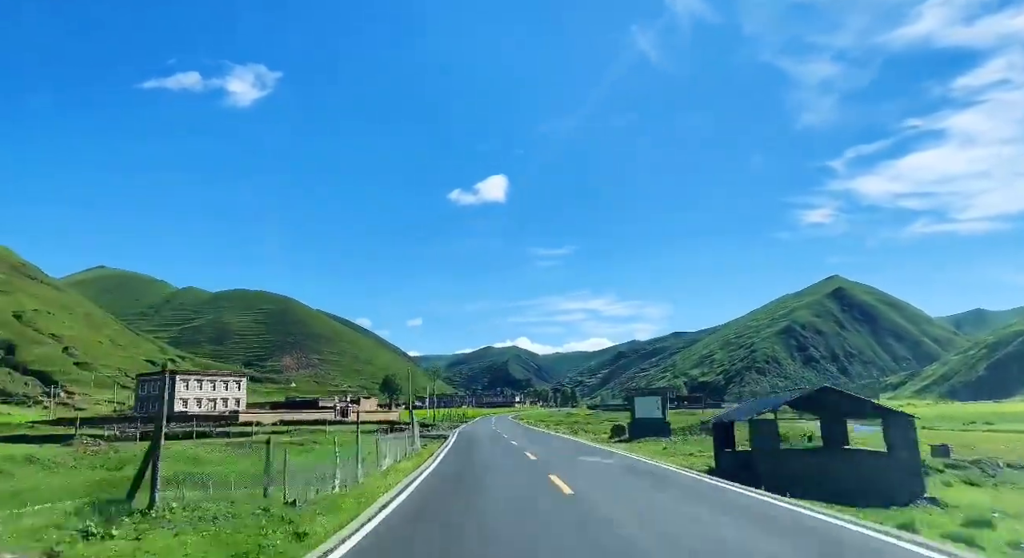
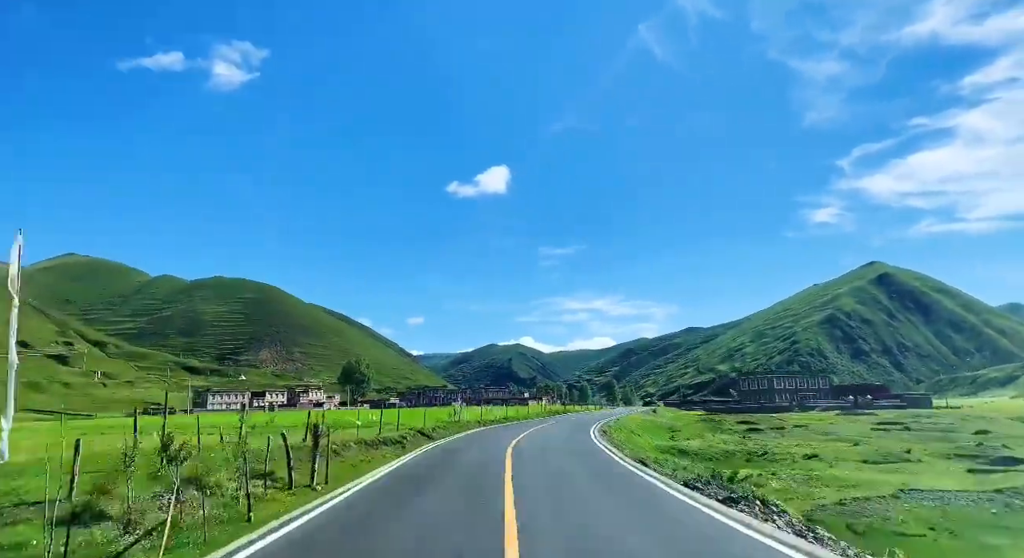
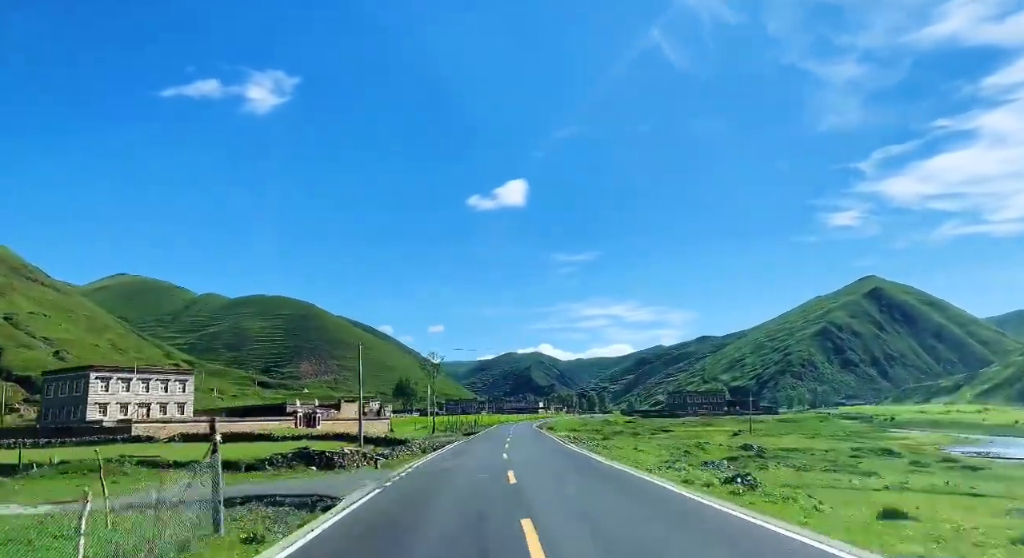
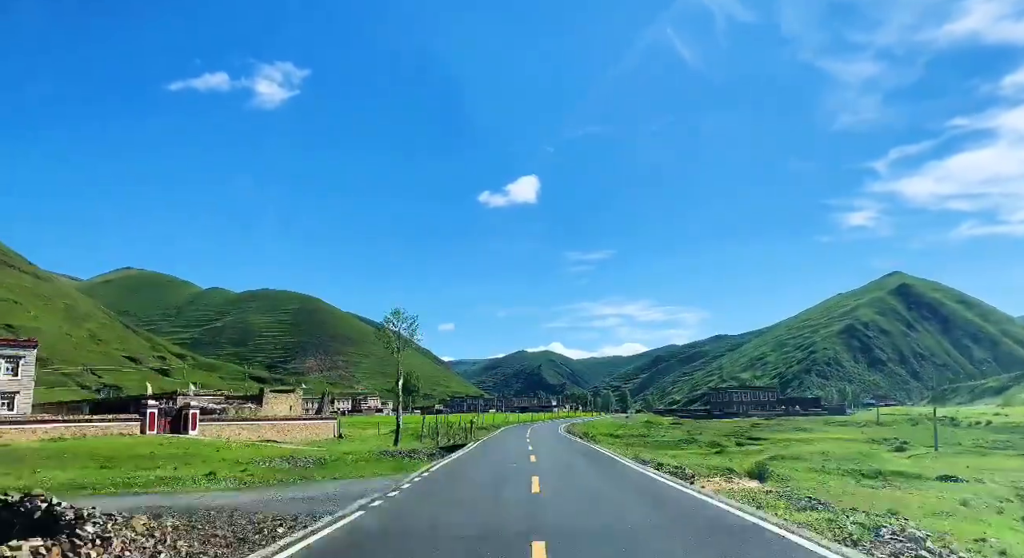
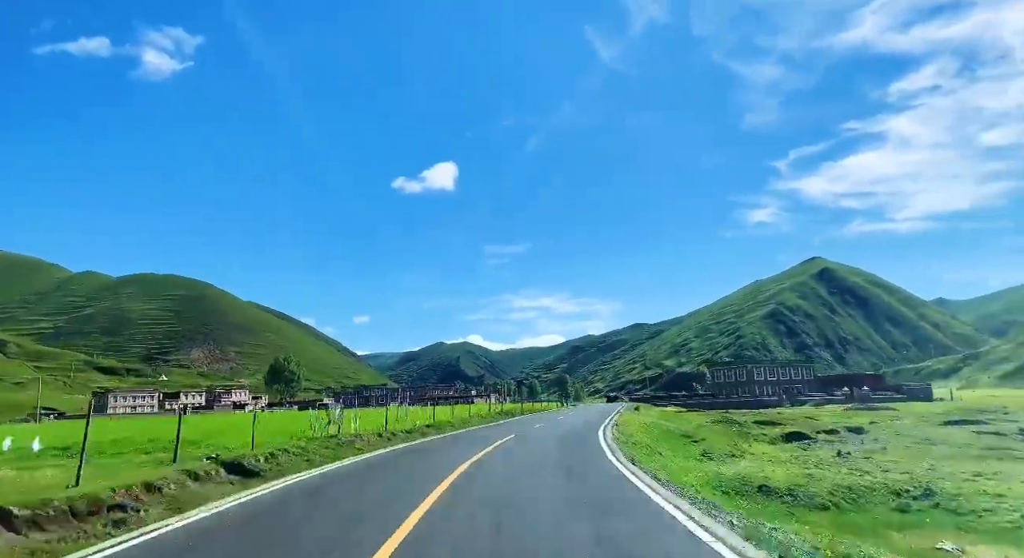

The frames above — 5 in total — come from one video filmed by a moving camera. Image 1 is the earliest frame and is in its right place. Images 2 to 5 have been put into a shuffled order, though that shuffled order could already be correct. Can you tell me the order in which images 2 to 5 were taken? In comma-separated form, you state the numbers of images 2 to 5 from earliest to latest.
3, 4, 2, 5
